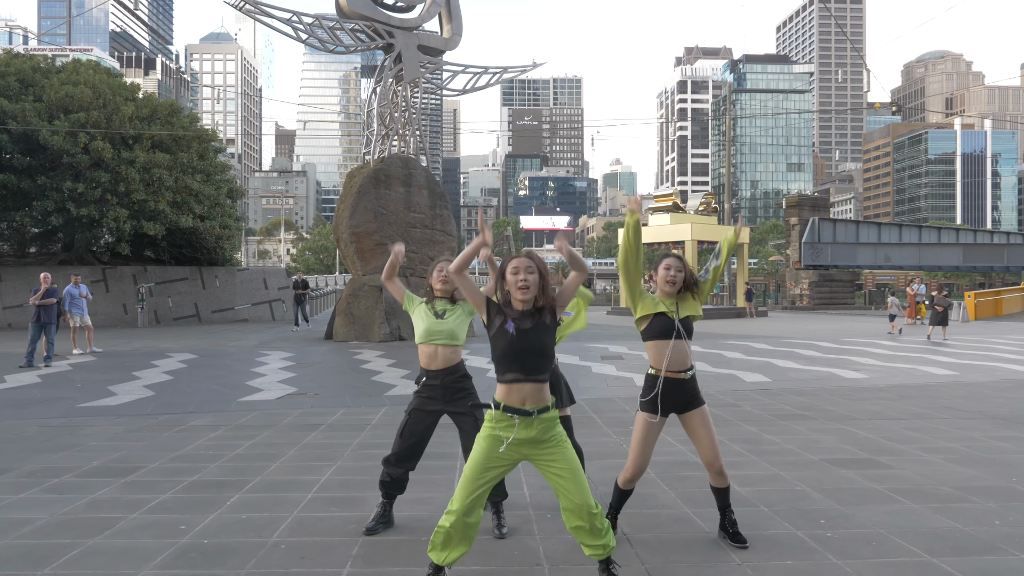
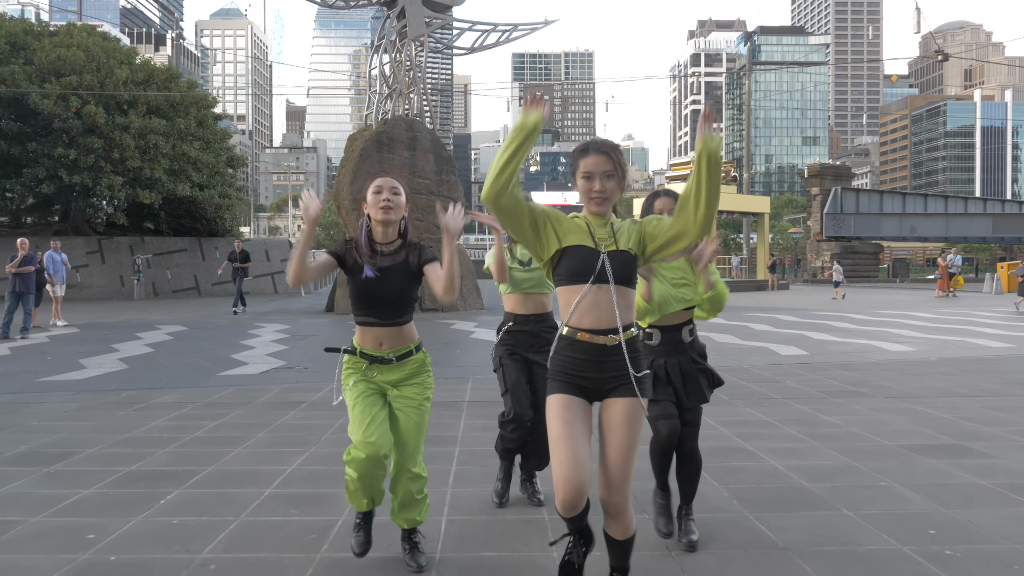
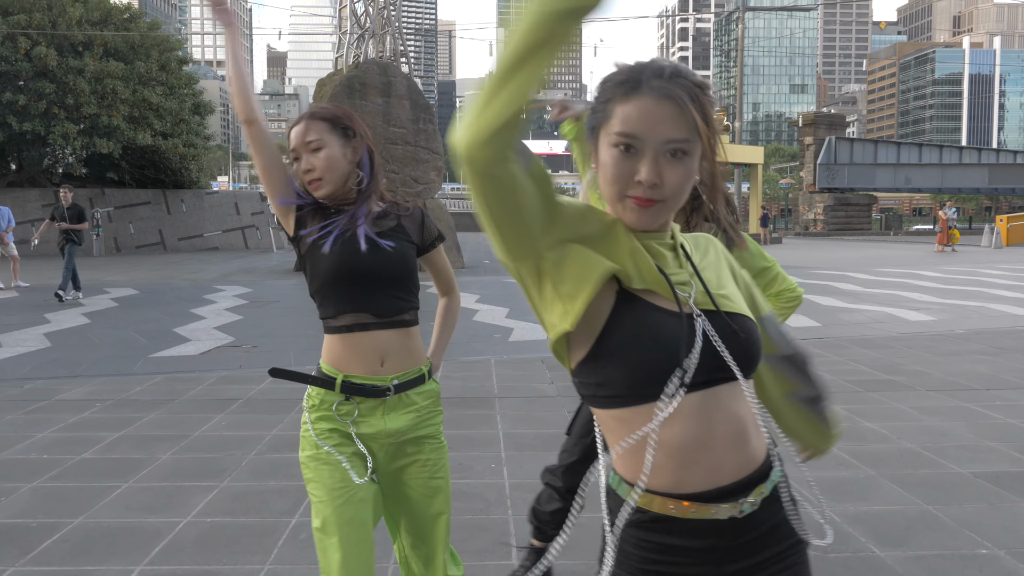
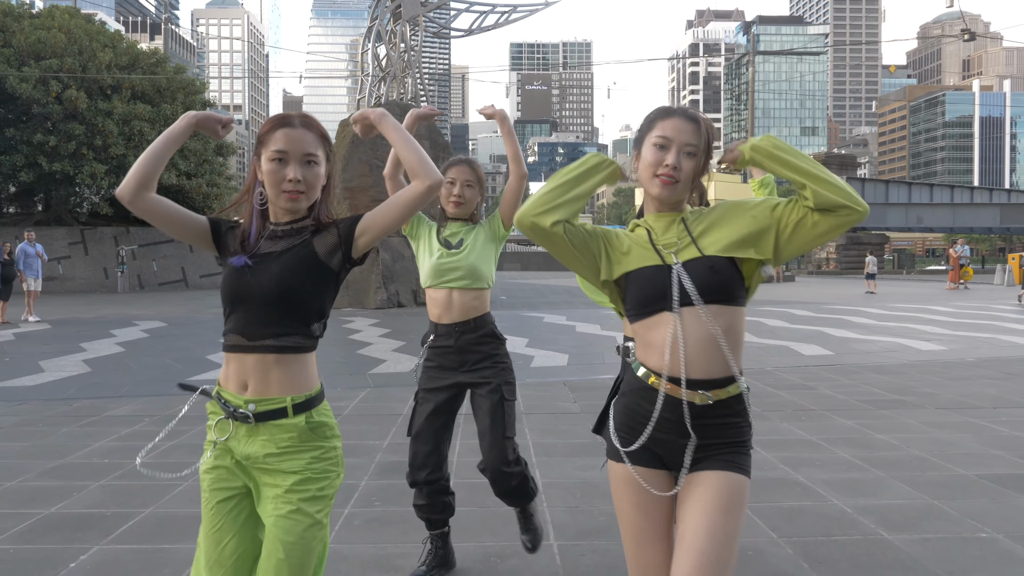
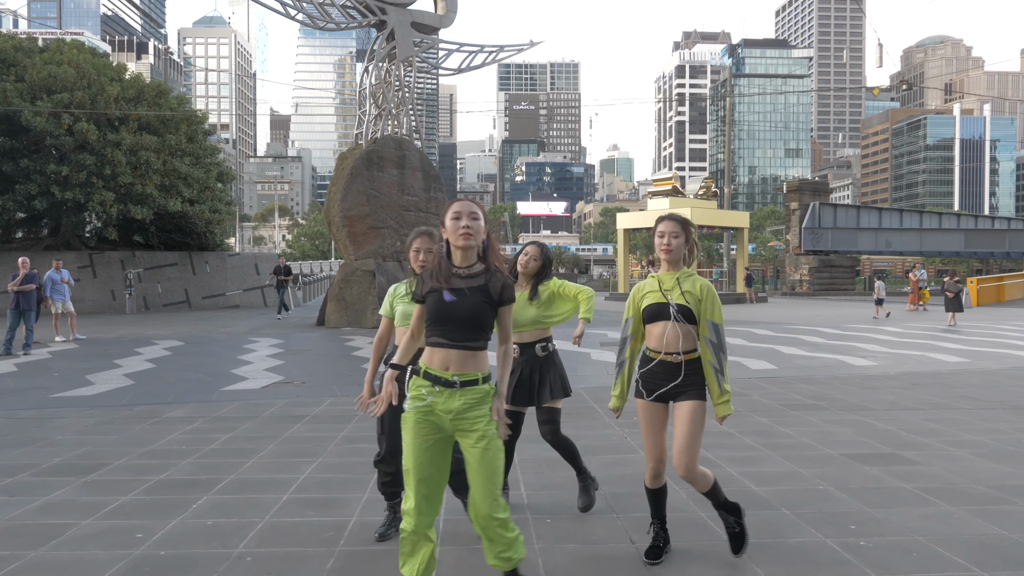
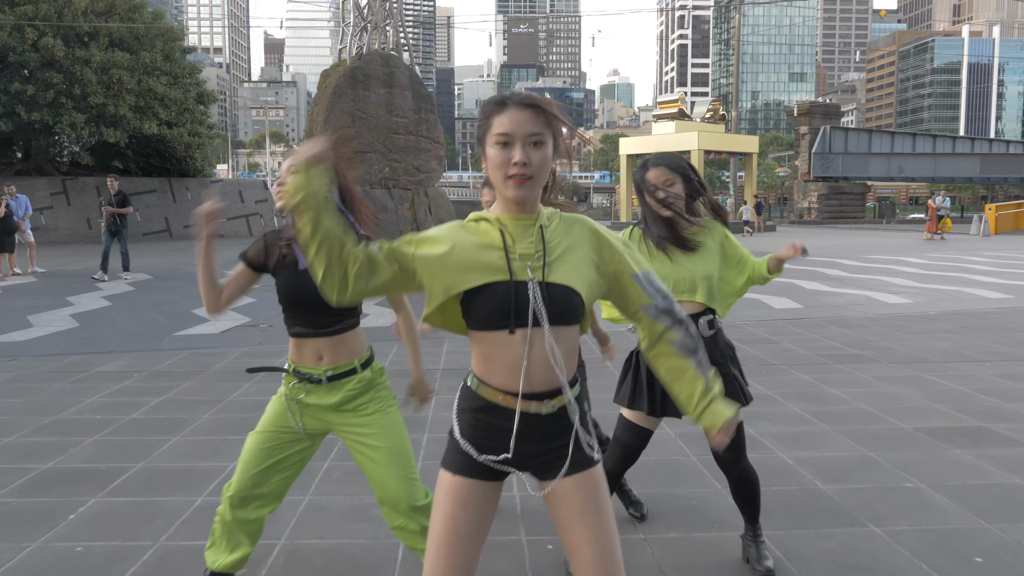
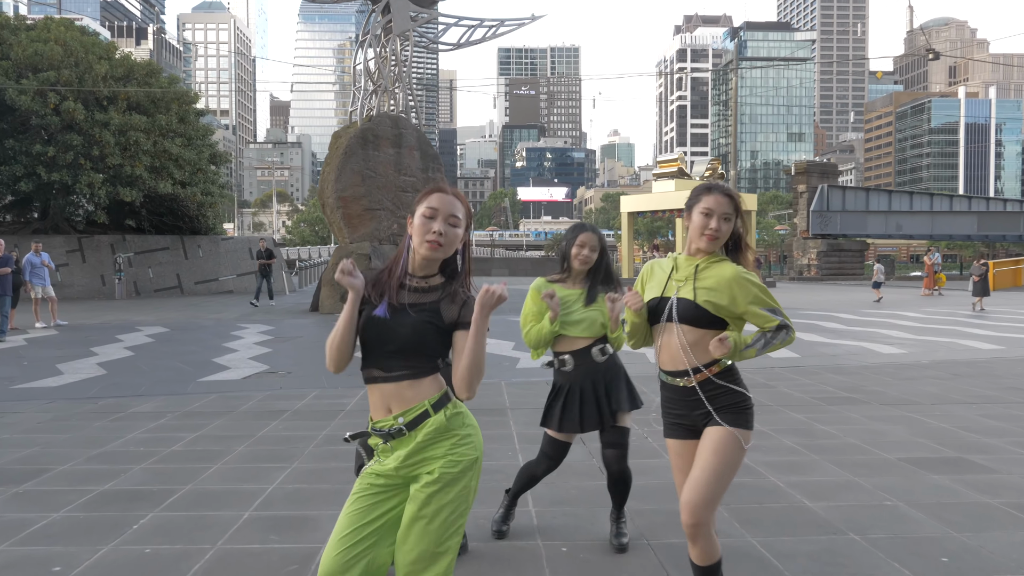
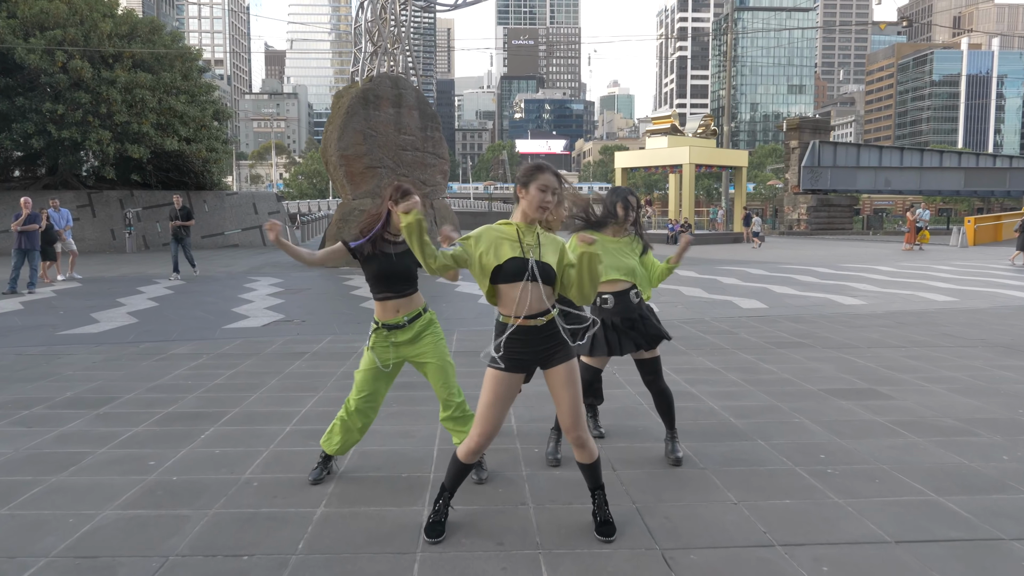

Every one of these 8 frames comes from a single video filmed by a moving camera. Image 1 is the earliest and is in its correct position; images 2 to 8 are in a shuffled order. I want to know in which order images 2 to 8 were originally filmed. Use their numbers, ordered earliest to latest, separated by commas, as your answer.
5, 7, 4, 2, 8, 6, 3
